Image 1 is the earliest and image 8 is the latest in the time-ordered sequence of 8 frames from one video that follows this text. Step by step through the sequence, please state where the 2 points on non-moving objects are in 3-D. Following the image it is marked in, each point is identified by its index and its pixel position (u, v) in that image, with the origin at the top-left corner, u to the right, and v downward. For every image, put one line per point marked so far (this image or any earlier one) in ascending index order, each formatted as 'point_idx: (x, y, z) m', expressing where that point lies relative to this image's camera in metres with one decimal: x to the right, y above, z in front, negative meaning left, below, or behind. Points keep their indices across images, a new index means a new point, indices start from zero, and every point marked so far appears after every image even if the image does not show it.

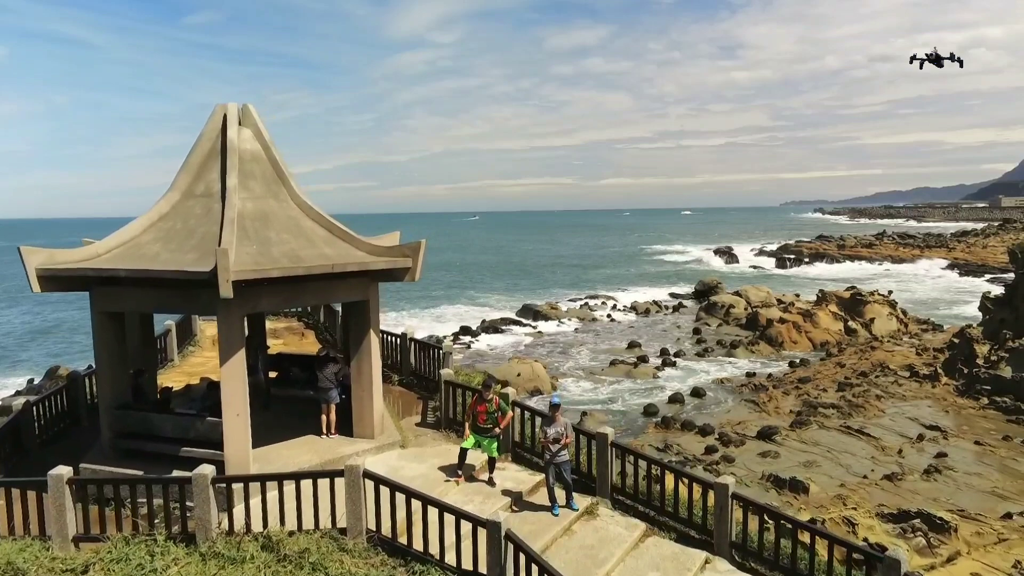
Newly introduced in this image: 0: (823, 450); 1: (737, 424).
0: (+7.1, -3.7, +14.8) m
1: (+5.9, -3.5, +16.8) m
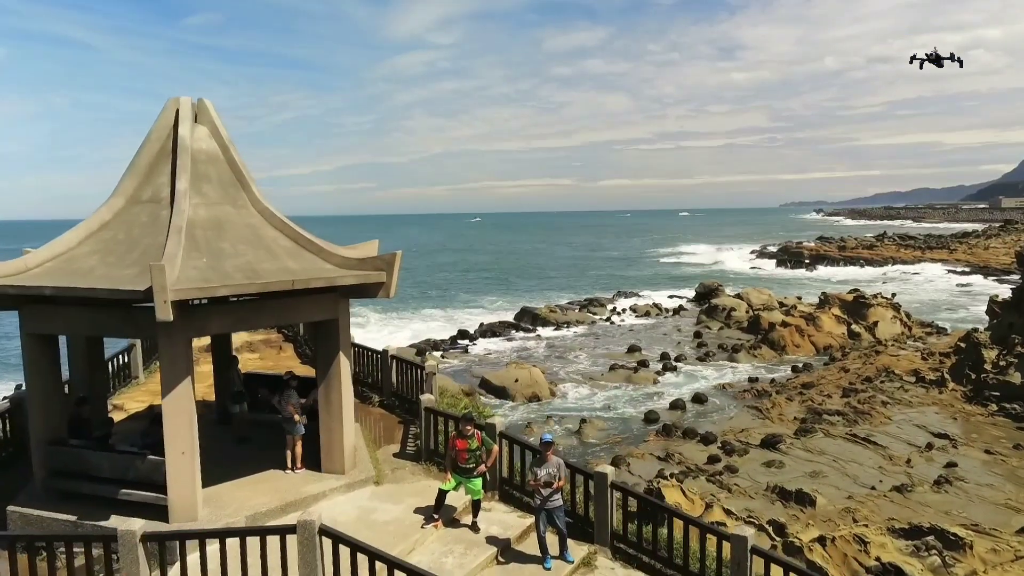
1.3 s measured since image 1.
0: (+7.0, -3.8, +14.4) m
1: (+5.8, -3.7, +16.4) m
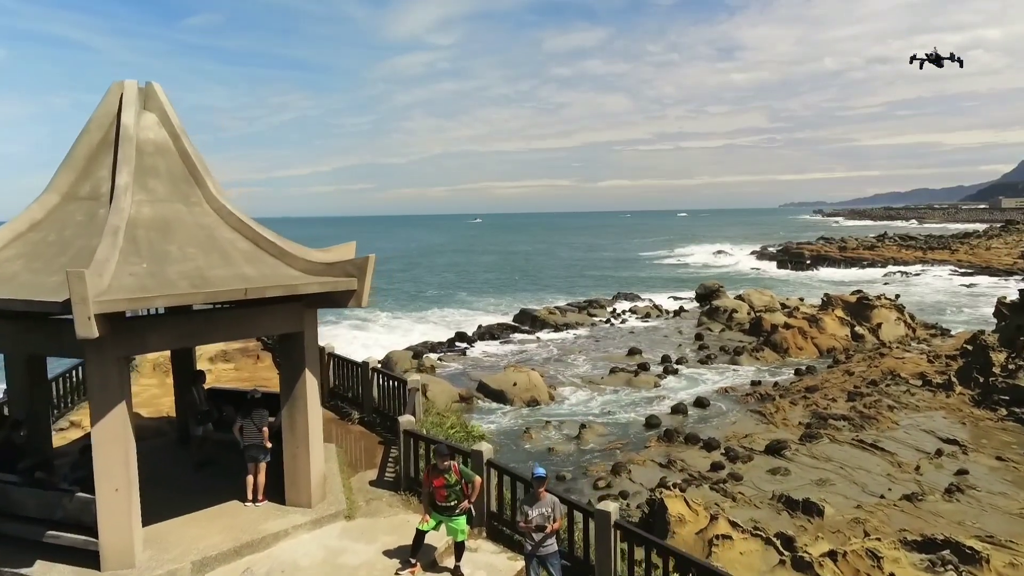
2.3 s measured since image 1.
0: (+7.0, -3.9, +13.9) m
1: (+5.8, -3.7, +16.0) m
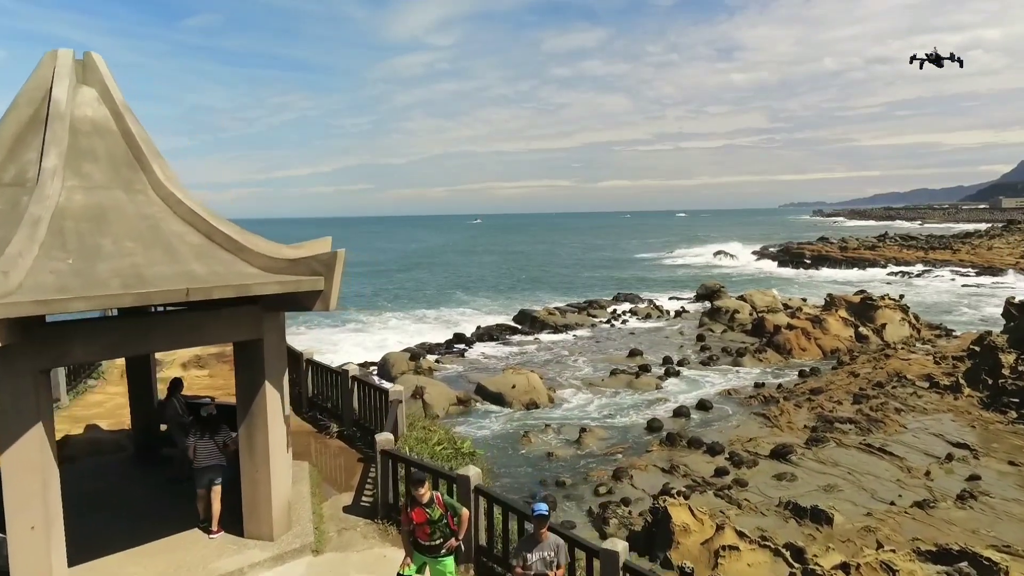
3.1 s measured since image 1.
0: (+6.9, -3.9, +13.6) m
1: (+5.7, -3.7, +15.6) m
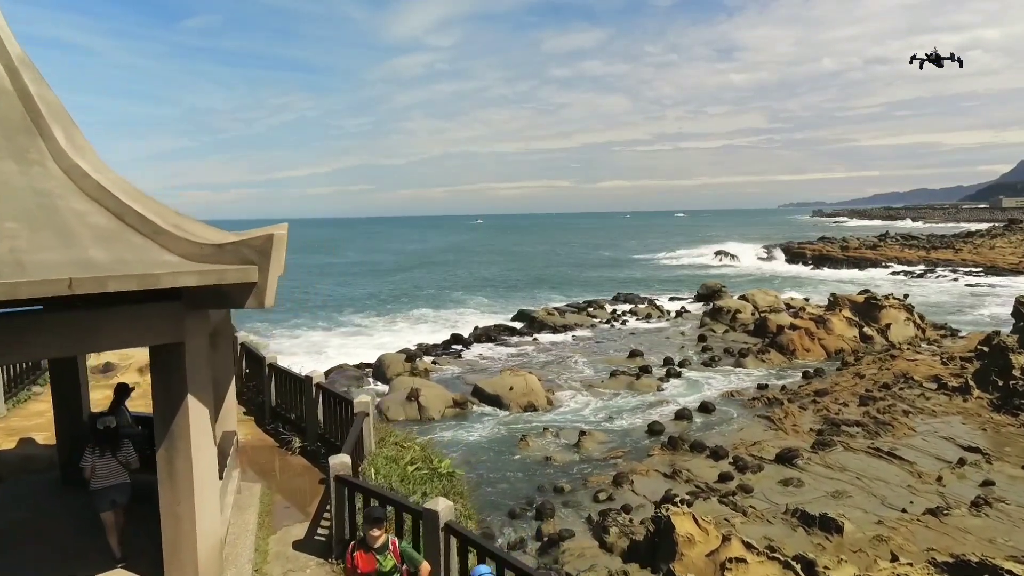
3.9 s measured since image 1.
0: (+6.9, -3.8, +13.1) m
1: (+5.6, -3.7, +15.2) m
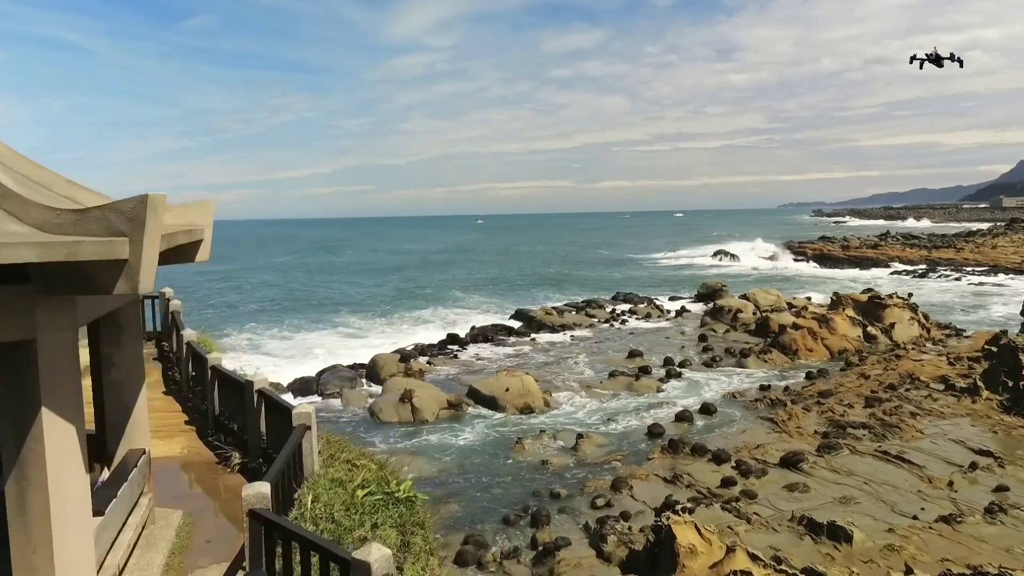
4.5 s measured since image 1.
0: (+6.8, -3.8, +12.6) m
1: (+5.5, -3.6, +14.7) m
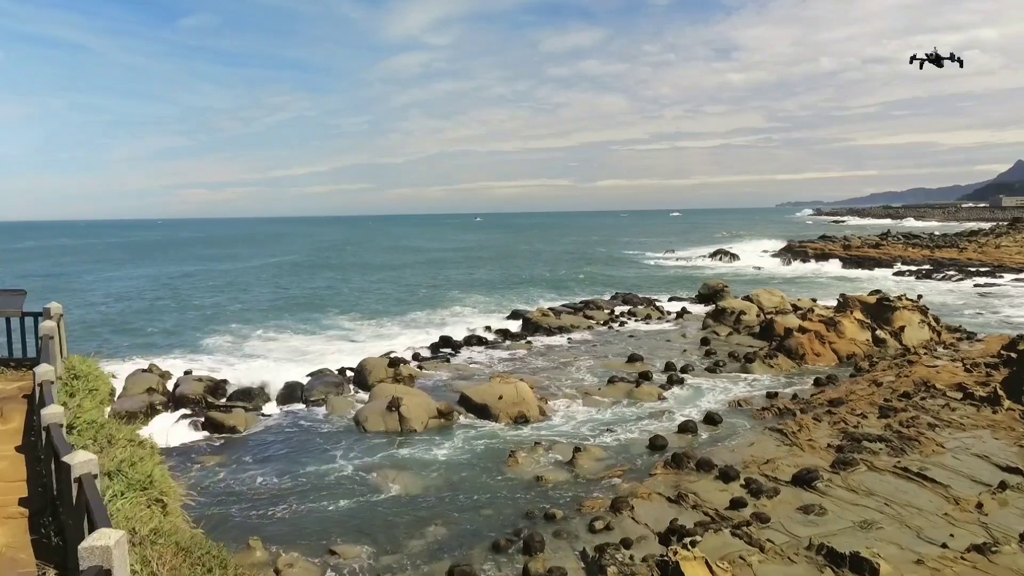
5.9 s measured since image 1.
0: (+6.6, -3.9, +11.6) m
1: (+5.4, -3.7, +13.7) m
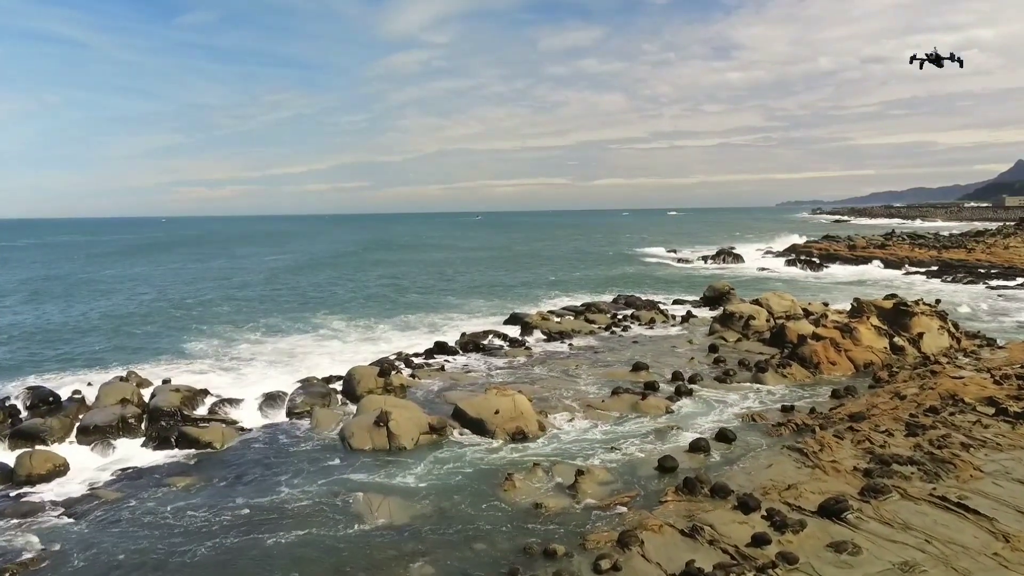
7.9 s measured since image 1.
0: (+6.5, -4.0, +10.4) m
1: (+5.3, -3.9, +12.4) m
